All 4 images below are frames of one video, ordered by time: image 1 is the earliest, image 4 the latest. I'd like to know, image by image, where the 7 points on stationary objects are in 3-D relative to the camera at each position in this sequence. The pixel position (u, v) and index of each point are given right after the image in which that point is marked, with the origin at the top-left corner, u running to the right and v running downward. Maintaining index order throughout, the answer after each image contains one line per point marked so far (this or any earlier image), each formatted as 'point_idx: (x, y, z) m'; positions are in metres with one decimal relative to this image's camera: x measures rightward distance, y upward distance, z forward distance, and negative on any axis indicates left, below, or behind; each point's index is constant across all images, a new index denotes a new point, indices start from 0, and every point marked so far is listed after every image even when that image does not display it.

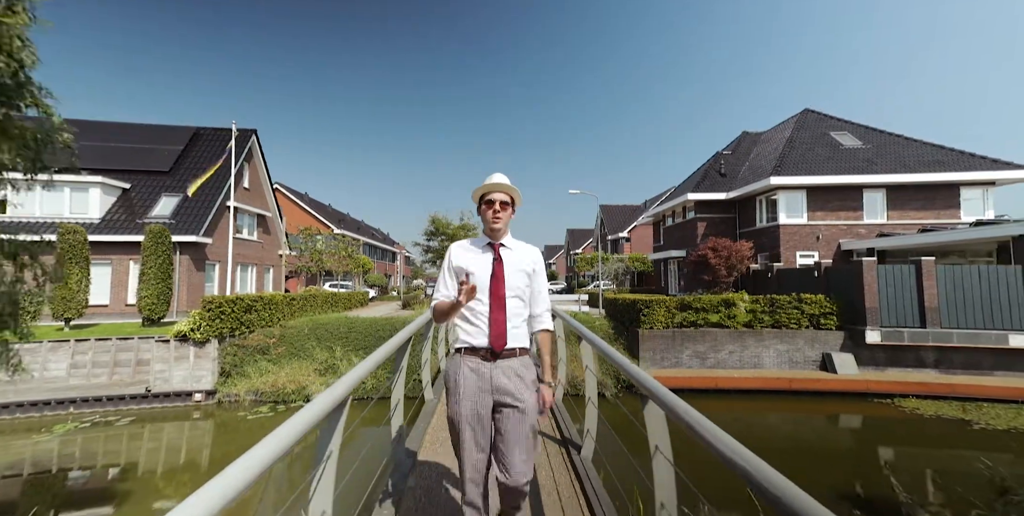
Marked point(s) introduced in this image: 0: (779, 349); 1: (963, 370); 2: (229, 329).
0: (+8.5, -2.9, +11.7) m
1: (+12.8, -3.2, +10.6) m
2: (-8.7, -2.2, +11.5) m
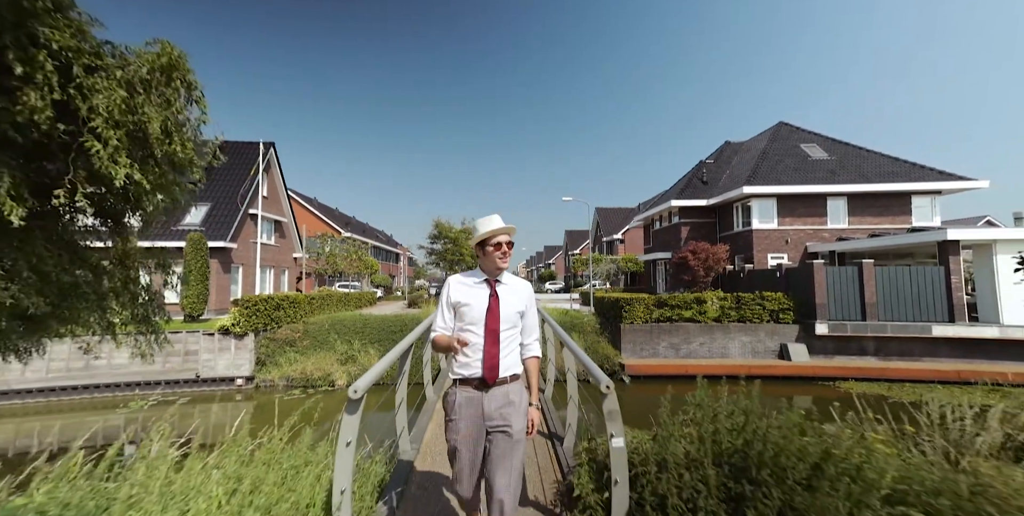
0: (+8.4, -3.0, +13.4) m
1: (+12.7, -3.3, +12.3) m
2: (-8.8, -2.3, +13.3) m
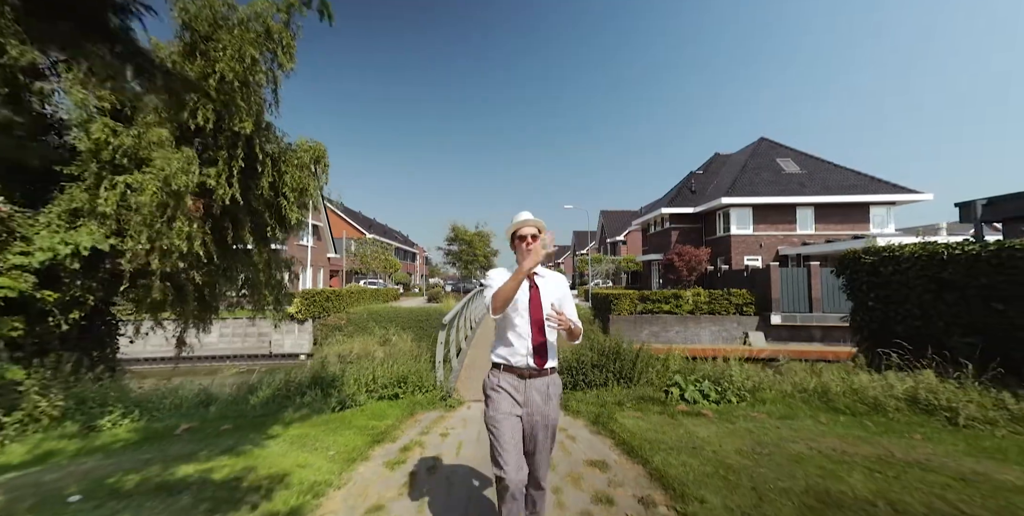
0: (+8.6, -3.1, +16.1) m
1: (+12.9, -3.4, +14.9) m
2: (-8.5, -2.4, +16.4) m
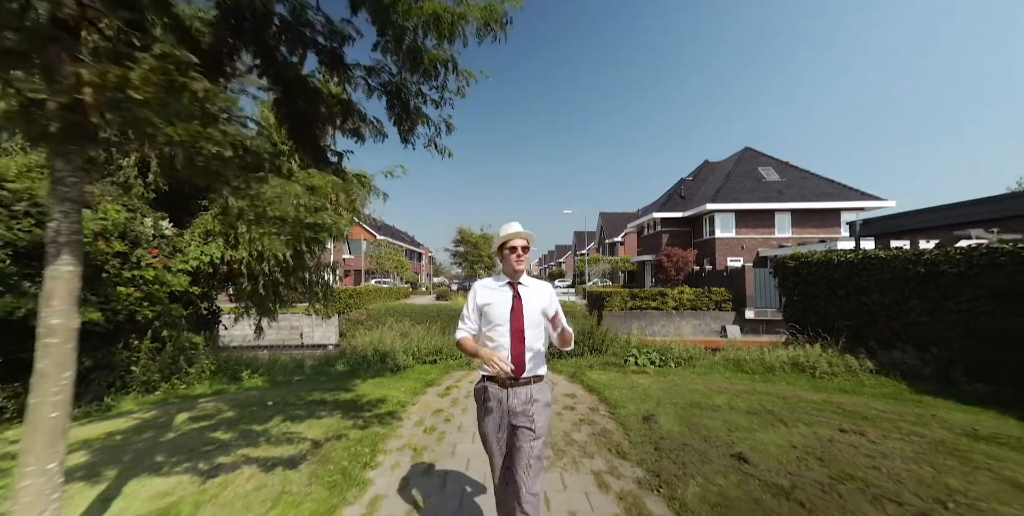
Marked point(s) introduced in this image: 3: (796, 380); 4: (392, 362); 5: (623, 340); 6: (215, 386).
0: (+8.8, -3.1, +17.9) m
1: (+13.1, -3.5, +16.7) m
2: (-8.4, -2.5, +18.4) m
3: (+4.2, -1.8, +5.5) m
4: (-2.1, -1.8, +6.5) m
5: (+2.1, -1.6, +7.1) m
6: (-4.2, -1.8, +5.3) m
